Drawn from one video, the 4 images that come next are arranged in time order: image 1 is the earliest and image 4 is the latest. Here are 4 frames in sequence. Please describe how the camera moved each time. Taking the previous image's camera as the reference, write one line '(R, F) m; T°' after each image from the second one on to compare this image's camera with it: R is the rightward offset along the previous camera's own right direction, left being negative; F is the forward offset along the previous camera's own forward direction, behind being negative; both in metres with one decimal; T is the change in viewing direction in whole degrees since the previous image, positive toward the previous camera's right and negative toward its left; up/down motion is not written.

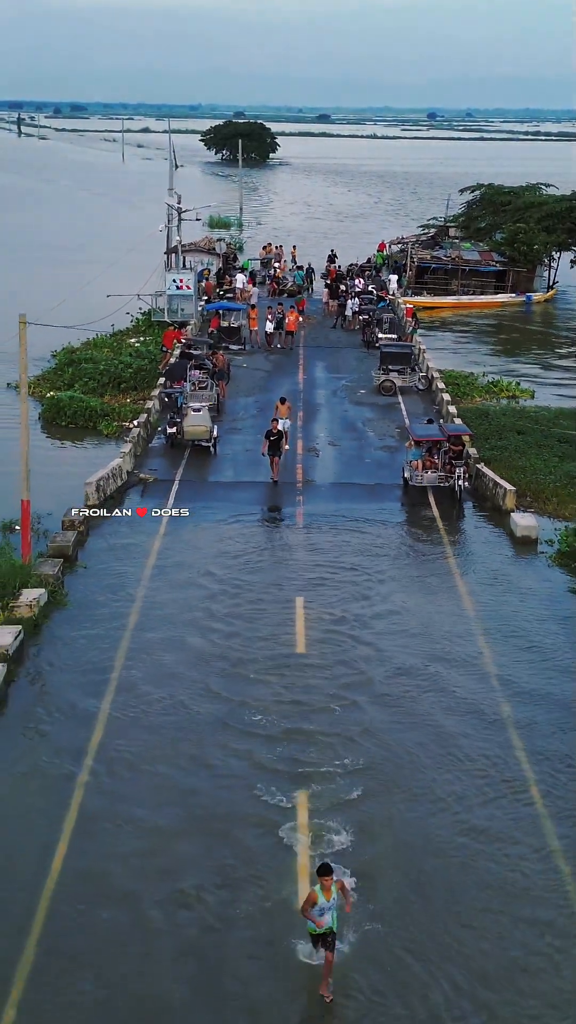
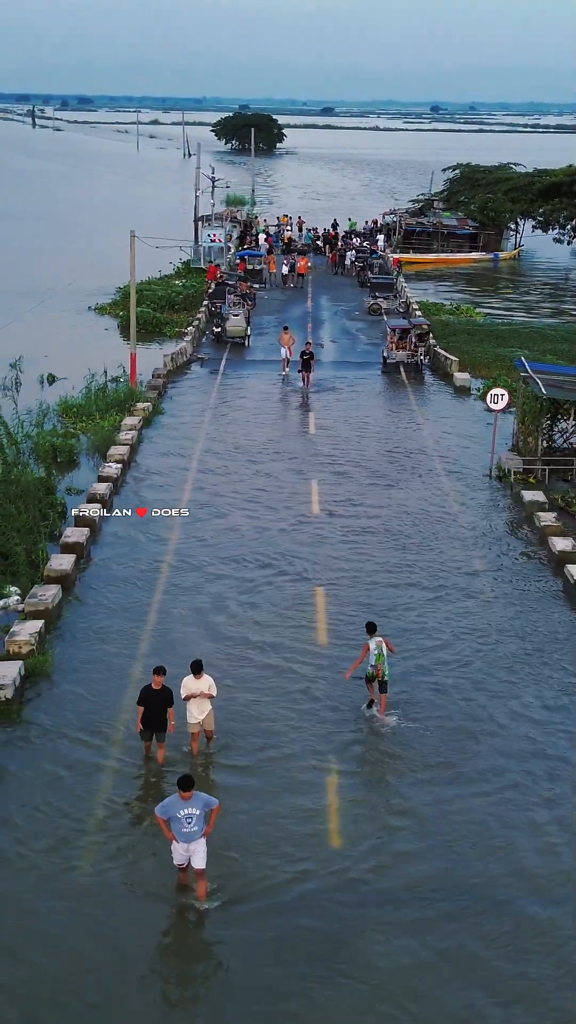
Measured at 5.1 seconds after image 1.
(-0.2, -10.2) m; 0°
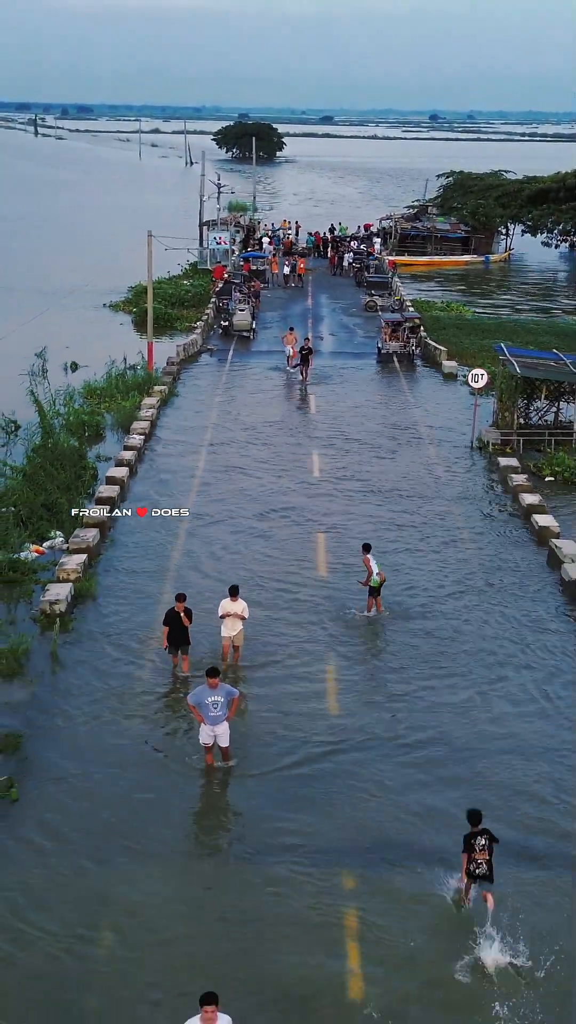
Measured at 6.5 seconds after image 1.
(-0.1, -2.9) m; 0°
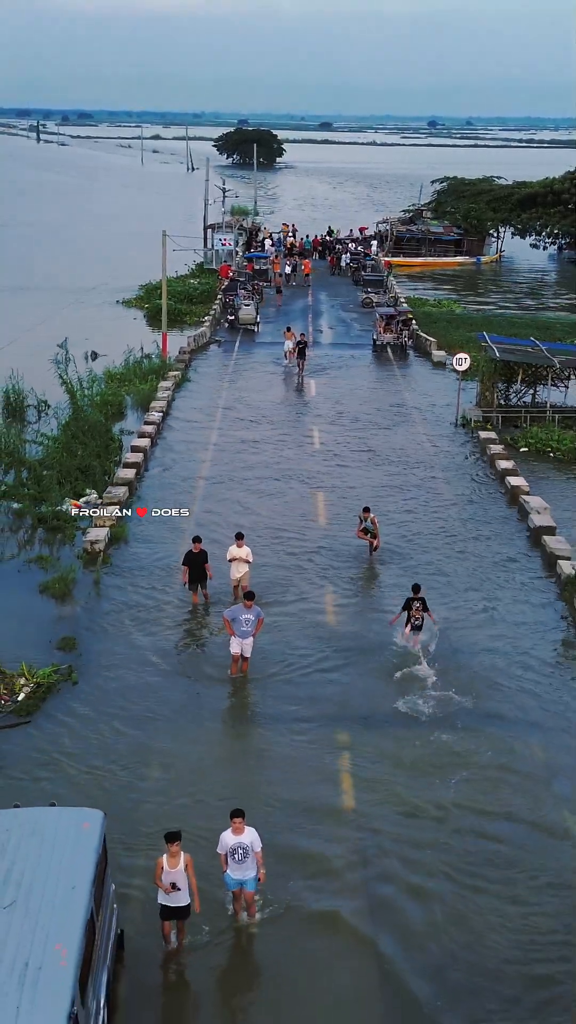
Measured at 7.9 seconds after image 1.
(-0.1, -3.0) m; 0°
